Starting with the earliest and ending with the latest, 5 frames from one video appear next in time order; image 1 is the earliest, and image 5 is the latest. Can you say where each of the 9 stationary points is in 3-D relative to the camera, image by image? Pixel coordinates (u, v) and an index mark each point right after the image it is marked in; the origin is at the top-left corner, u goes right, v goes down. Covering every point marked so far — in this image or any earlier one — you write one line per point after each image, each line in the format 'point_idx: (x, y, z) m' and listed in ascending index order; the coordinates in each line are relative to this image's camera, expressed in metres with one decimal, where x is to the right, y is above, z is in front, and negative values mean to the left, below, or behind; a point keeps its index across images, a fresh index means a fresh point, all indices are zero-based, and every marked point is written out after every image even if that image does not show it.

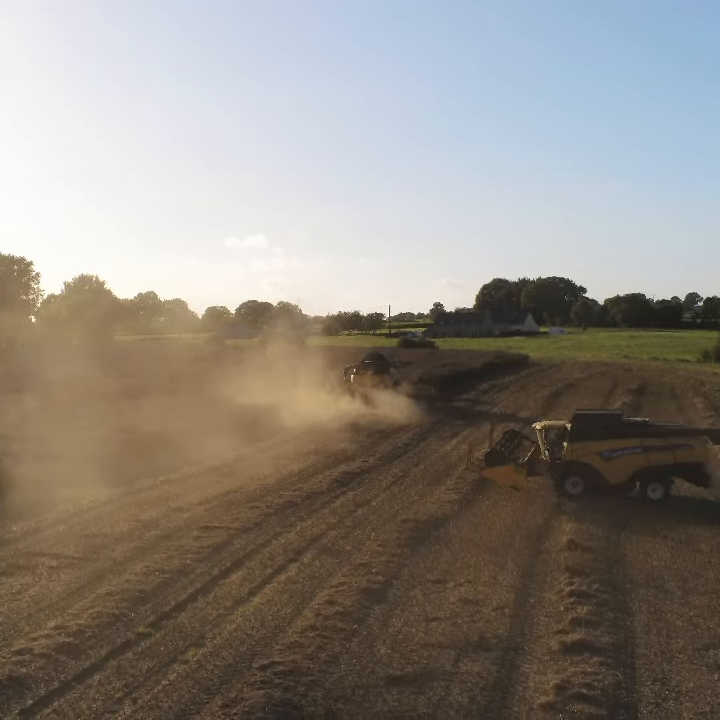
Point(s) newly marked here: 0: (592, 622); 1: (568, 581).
0: (+2.8, -3.1, +11.4) m
1: (+2.7, -2.9, +12.3) m
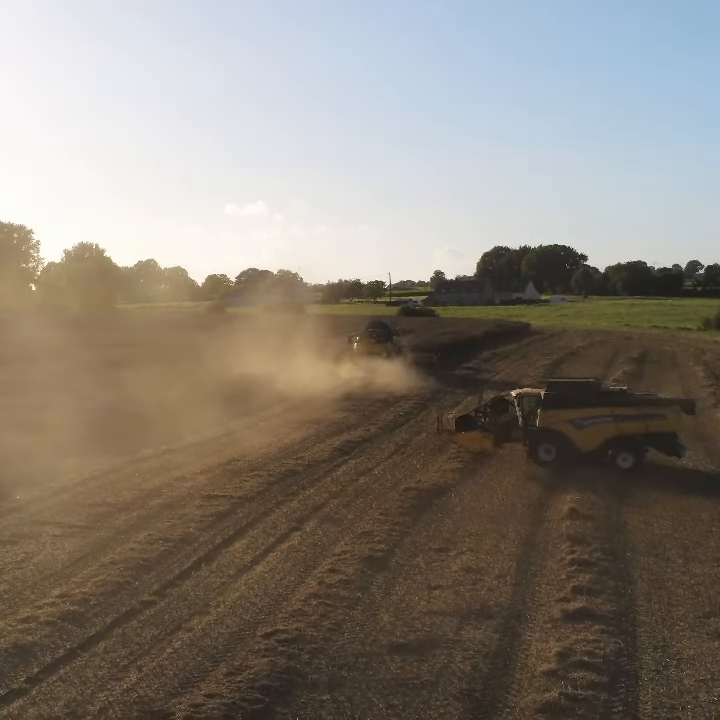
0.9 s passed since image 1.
0: (+2.8, -2.8, +11.4) m
1: (+2.7, -2.5, +12.3) m
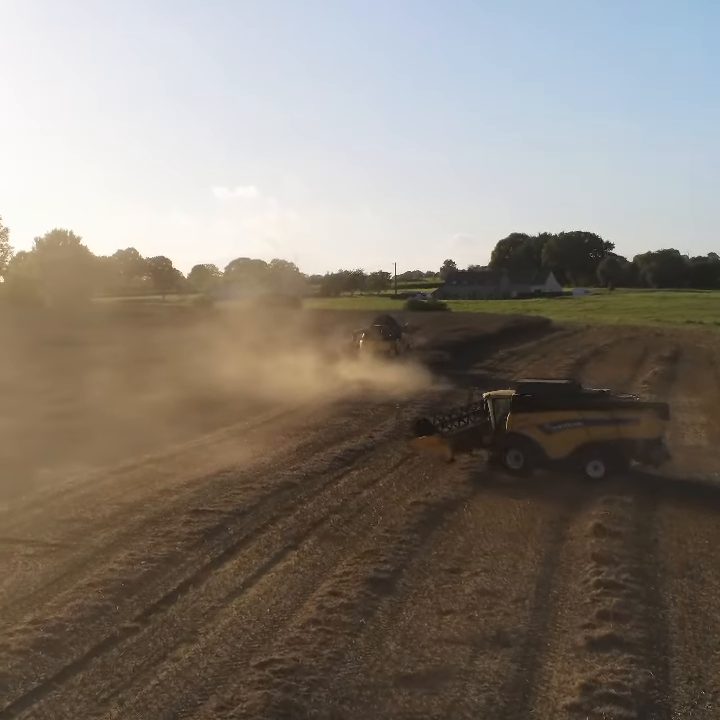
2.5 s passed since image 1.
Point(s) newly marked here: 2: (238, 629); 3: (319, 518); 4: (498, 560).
0: (+2.8, -2.8, +10.3) m
1: (+2.7, -2.5, +11.2) m
2: (-1.3, -2.8, +10.0) m
3: (-0.5, -2.1, +12.6) m
4: (+1.7, -2.4, +11.5) m
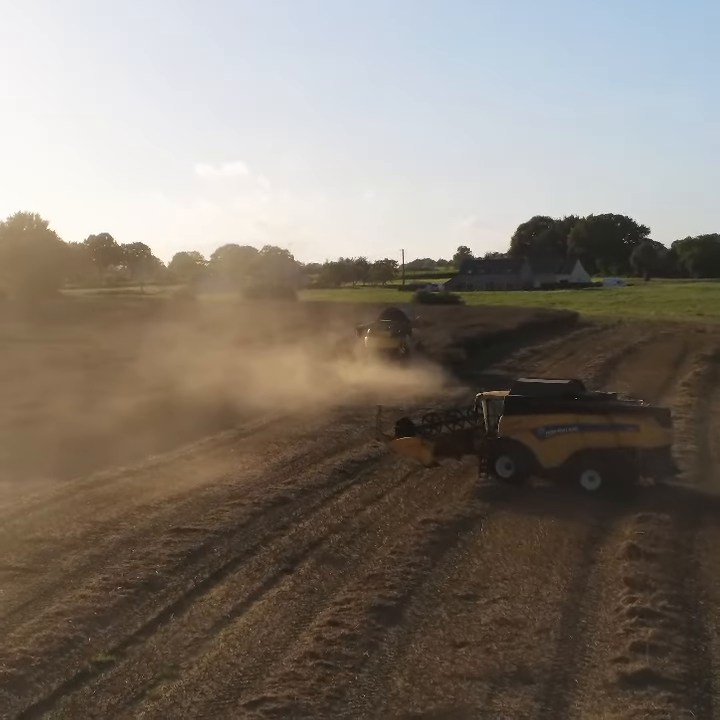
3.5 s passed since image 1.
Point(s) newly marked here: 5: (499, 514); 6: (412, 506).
0: (+2.8, -2.8, +9.0) m
1: (+2.8, -2.4, +9.9) m
2: (-1.2, -2.8, +8.8) m
3: (-0.5, -2.1, +11.4) m
4: (+1.7, -2.4, +10.2) m
5: (+1.8, -1.9, +12.5) m
6: (+0.7, -1.8, +12.7) m
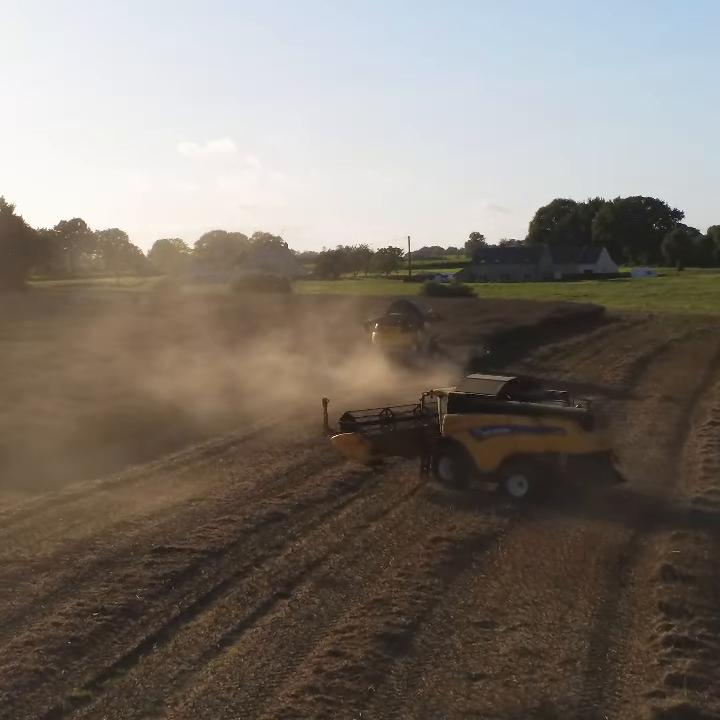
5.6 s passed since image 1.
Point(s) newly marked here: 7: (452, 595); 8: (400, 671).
0: (+2.9, -2.8, +8.0) m
1: (+2.8, -2.4, +8.9) m
2: (-1.2, -2.8, +7.8) m
3: (-0.5, -2.0, +10.4) m
4: (+1.7, -2.4, +9.2) m
5: (+1.8, -1.9, +11.5) m
6: (+0.7, -1.8, +11.7) m
7: (+0.9, -2.3, +9.5) m
8: (+0.3, -2.7, +8.2) m
